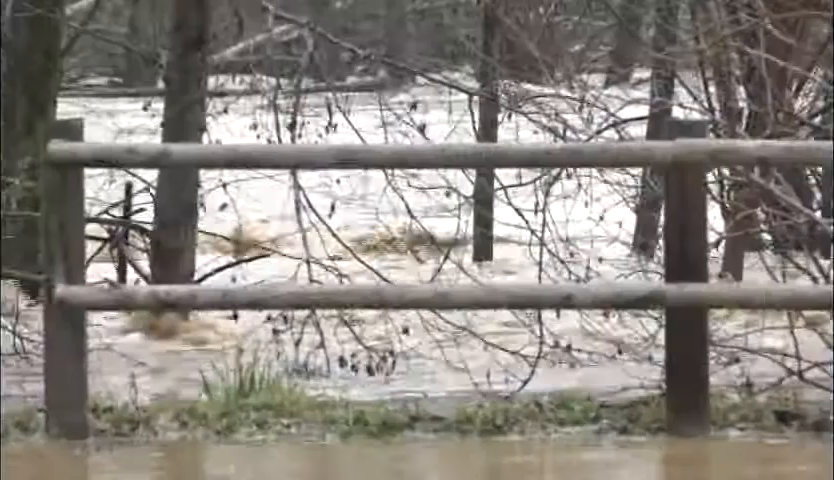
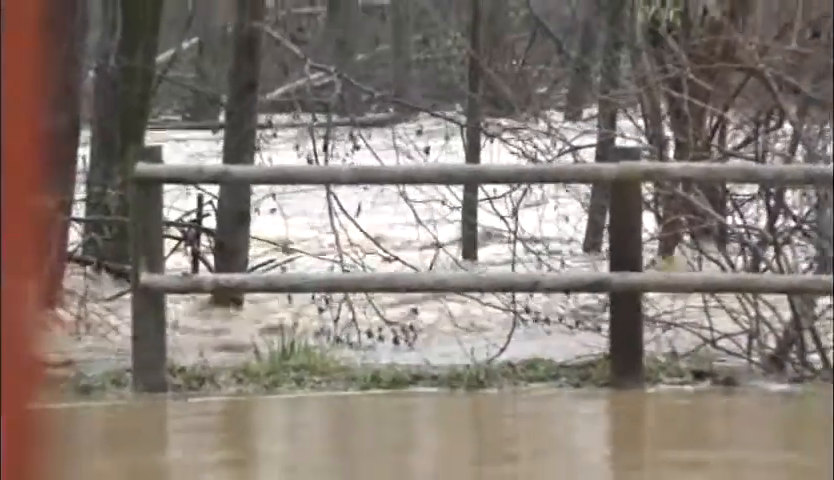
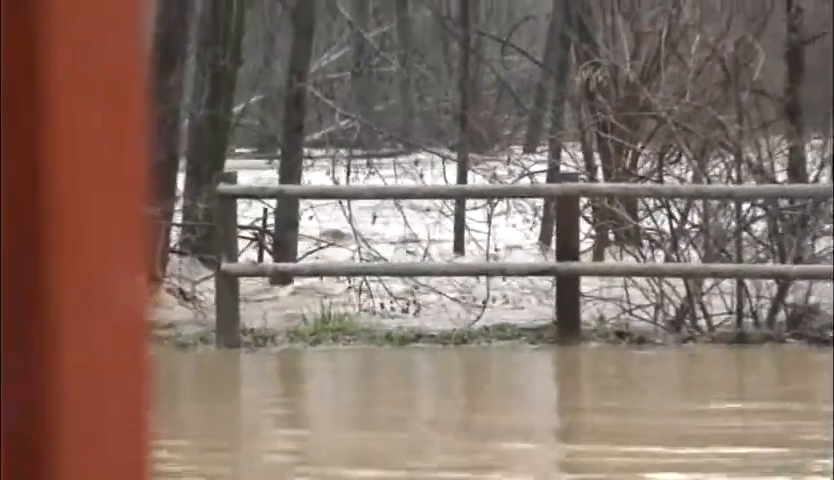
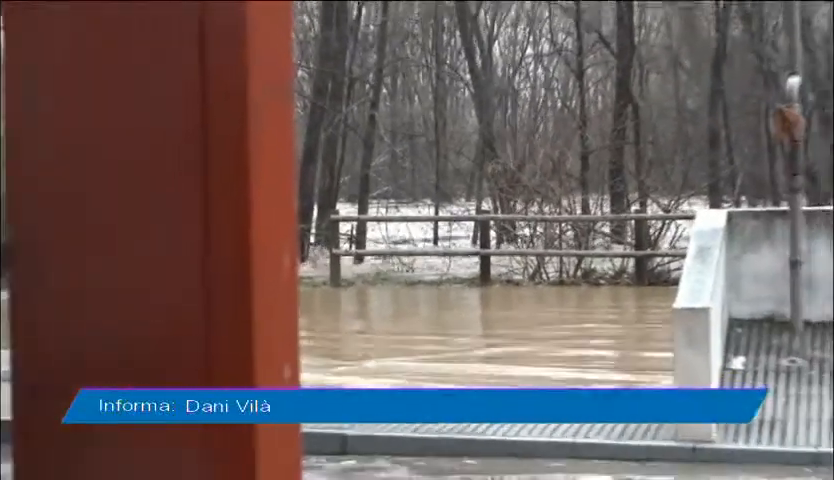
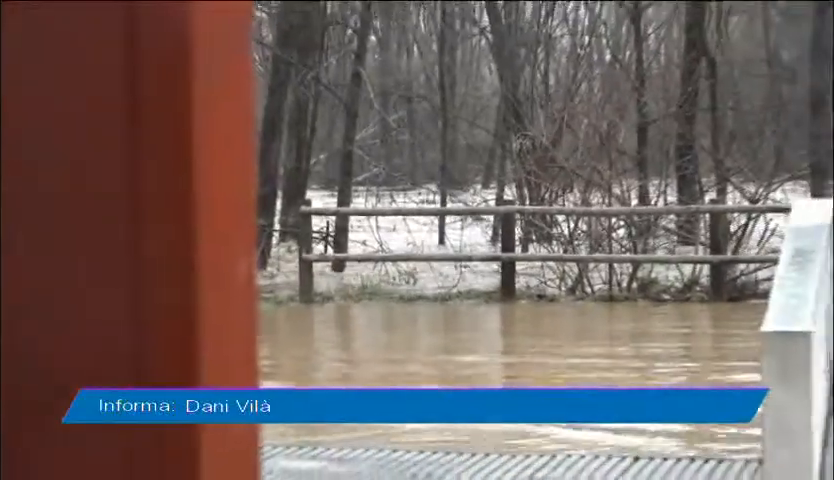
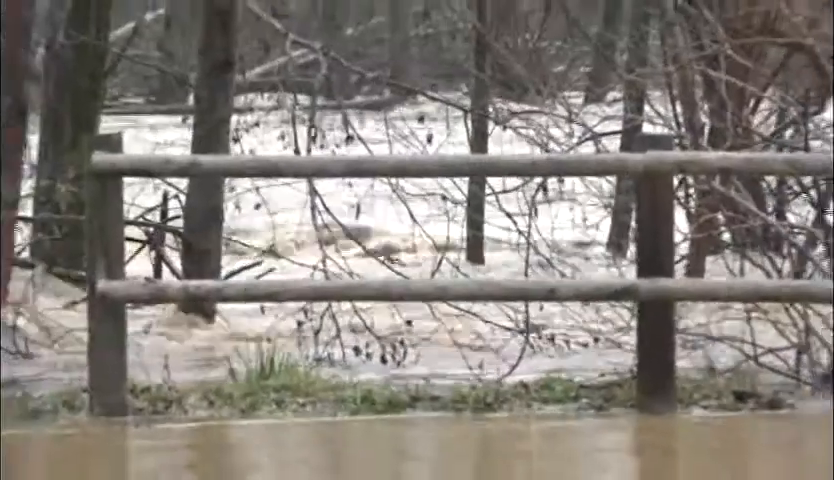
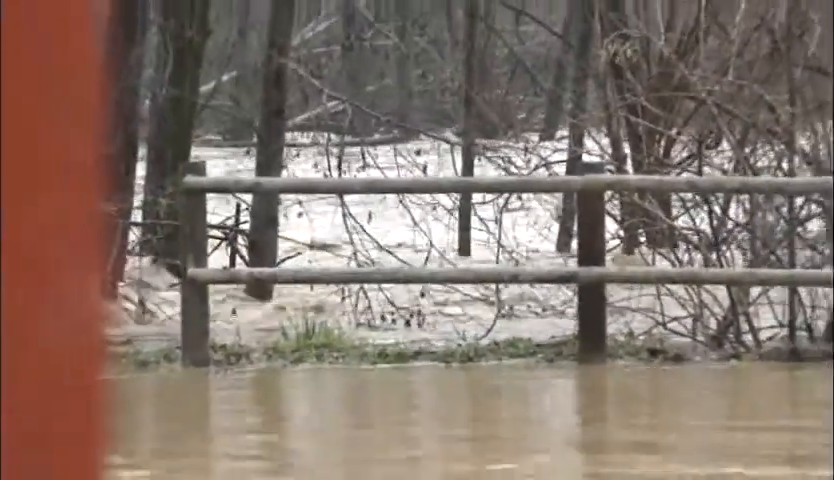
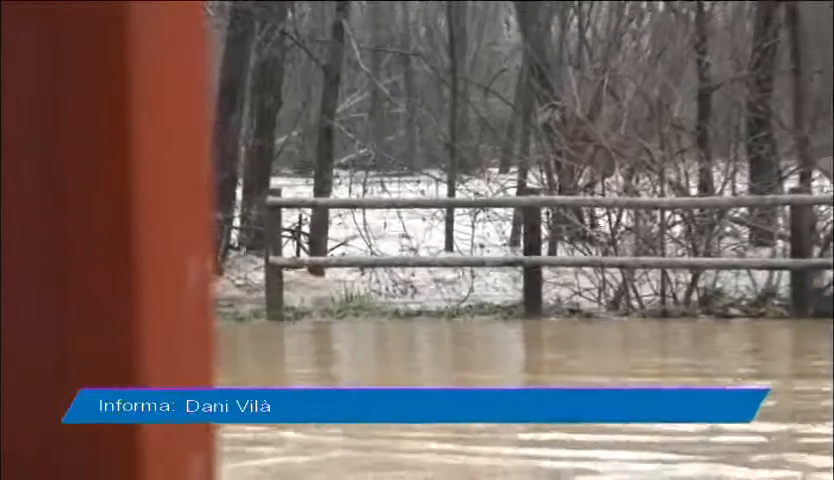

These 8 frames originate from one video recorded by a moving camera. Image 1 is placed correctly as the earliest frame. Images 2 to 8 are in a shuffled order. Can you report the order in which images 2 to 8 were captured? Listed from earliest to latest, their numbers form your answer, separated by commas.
6, 2, 7, 3, 8, 5, 4
